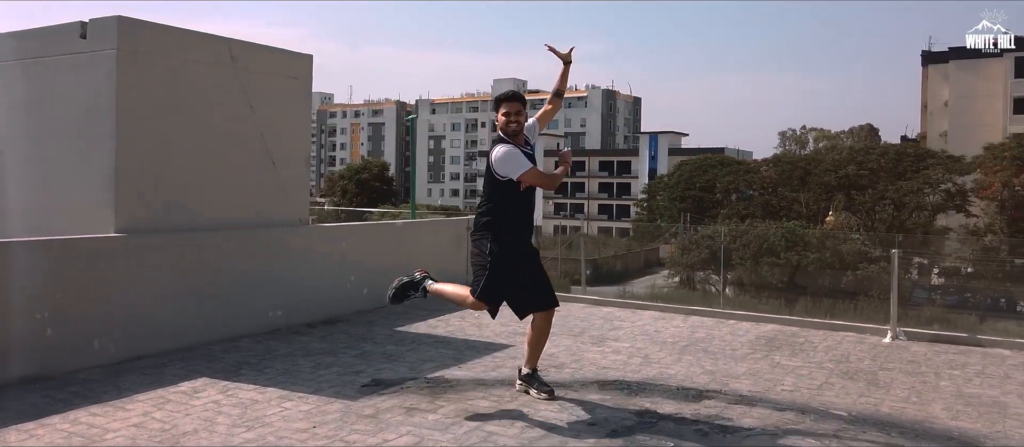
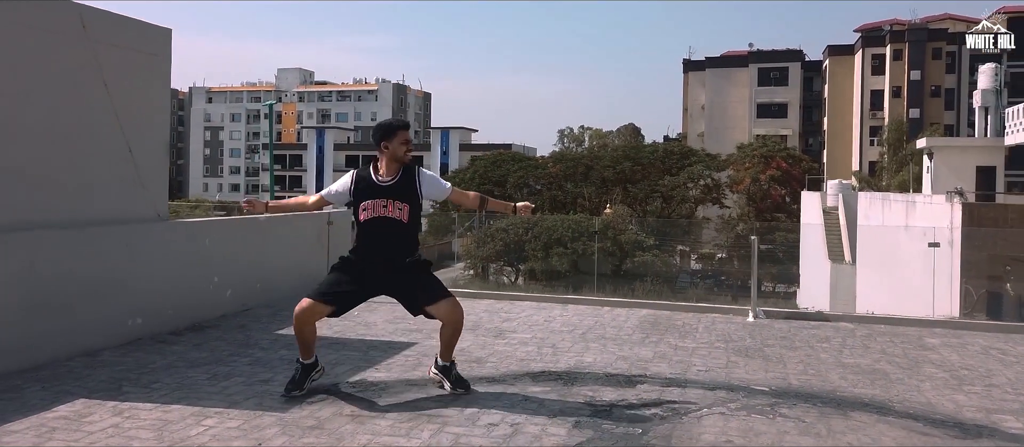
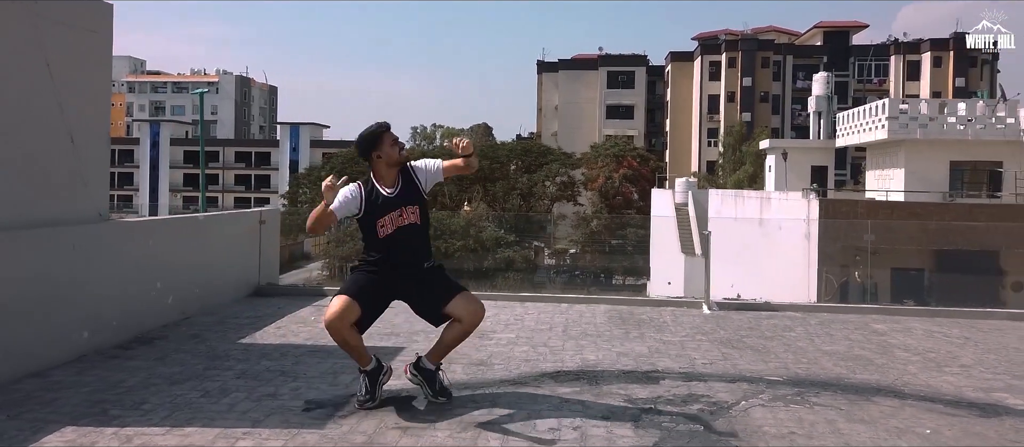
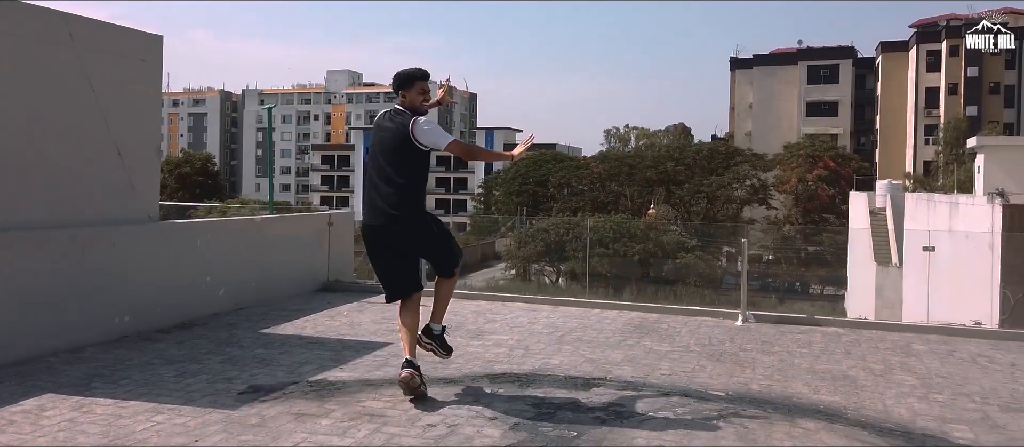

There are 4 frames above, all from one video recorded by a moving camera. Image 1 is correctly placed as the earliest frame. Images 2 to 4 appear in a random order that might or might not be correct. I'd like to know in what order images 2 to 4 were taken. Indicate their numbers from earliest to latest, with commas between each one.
4, 2, 3
